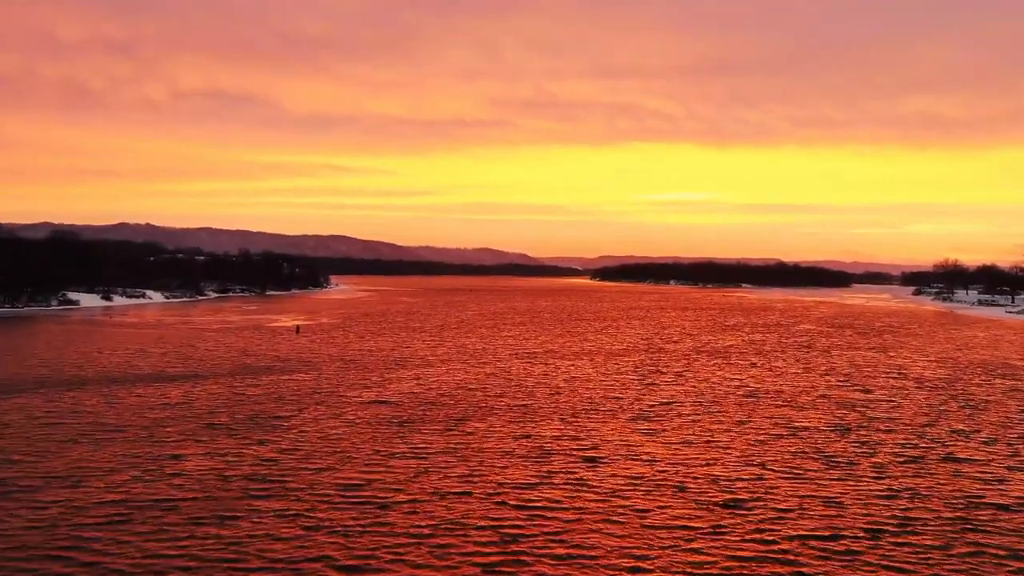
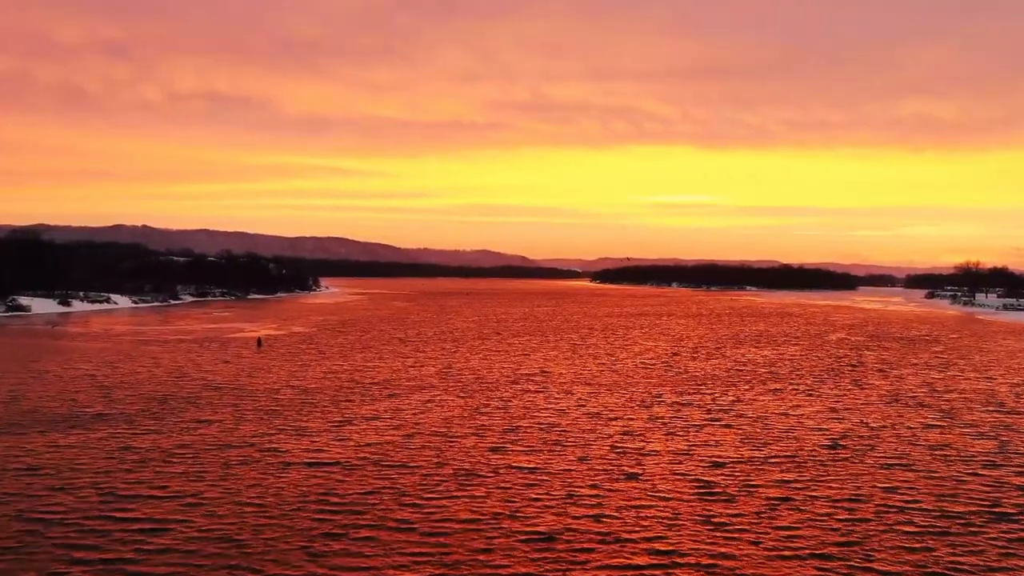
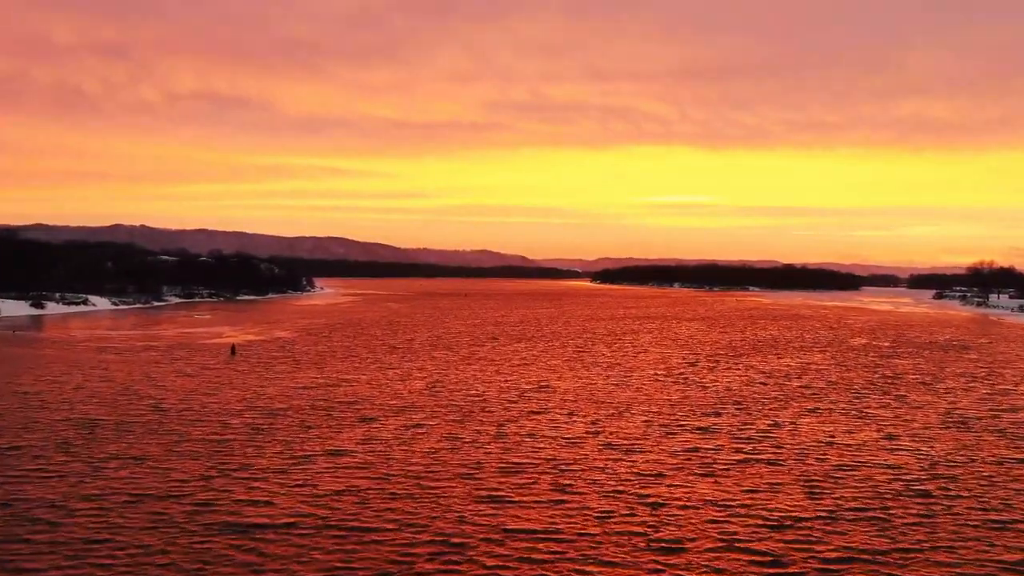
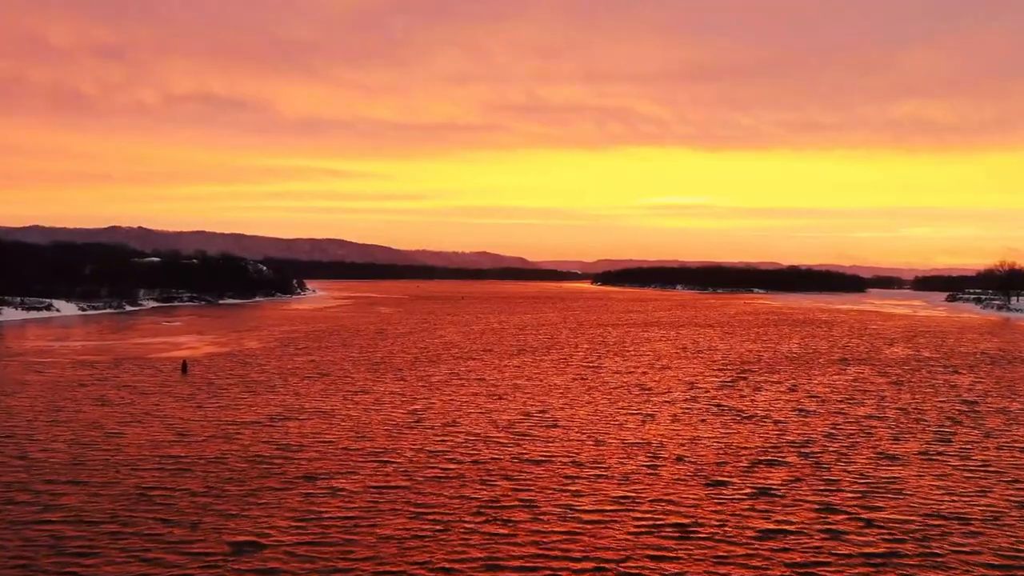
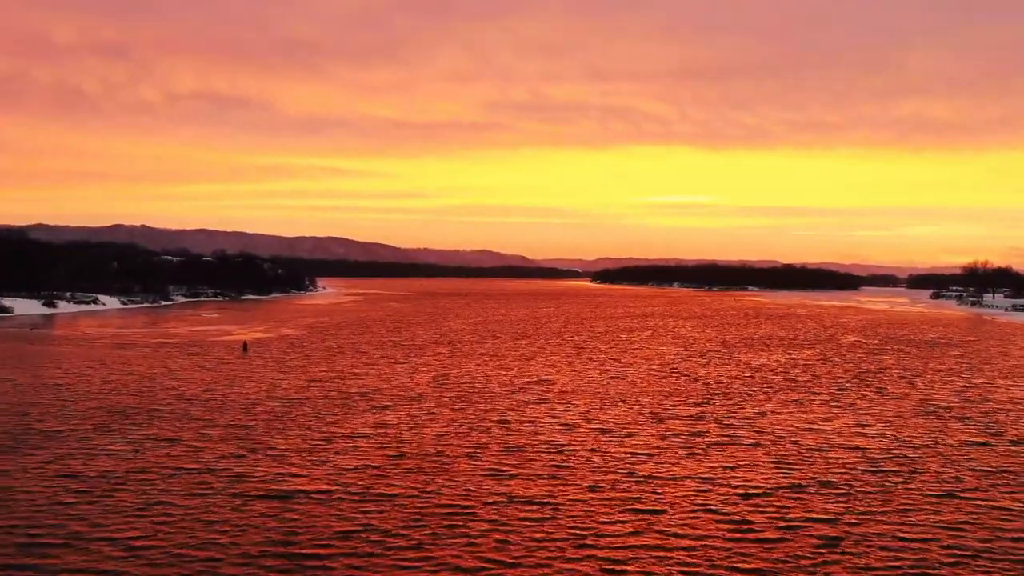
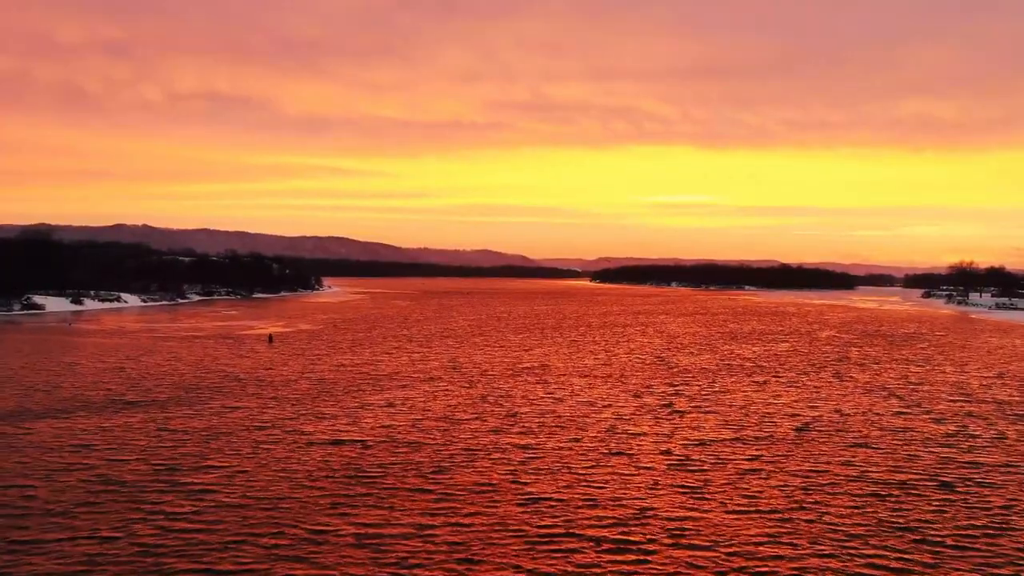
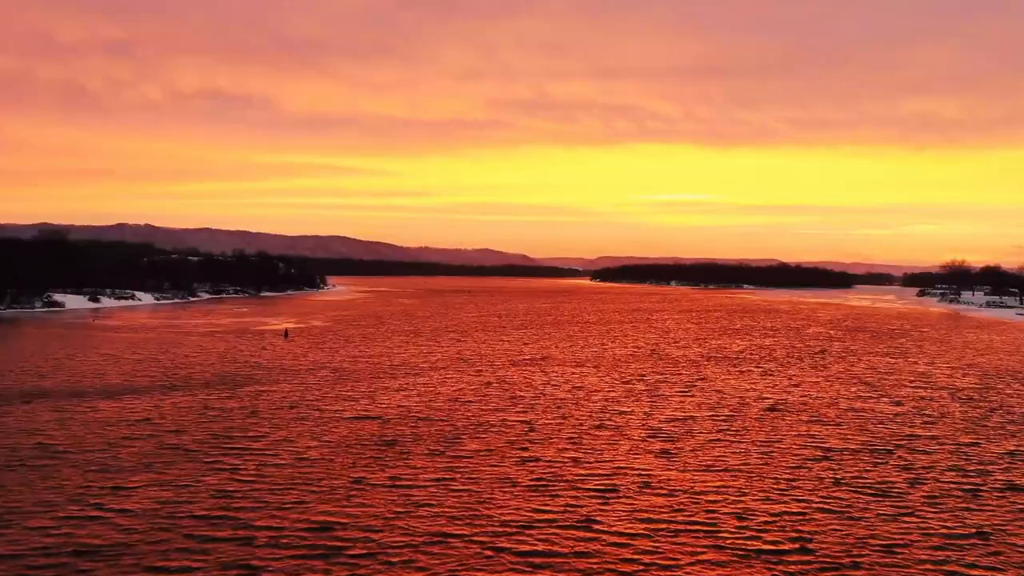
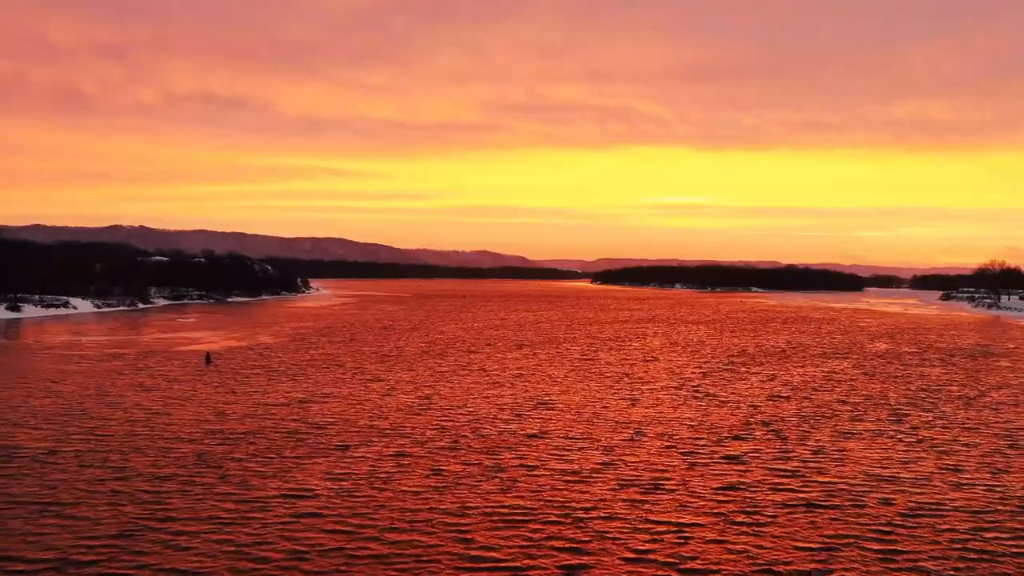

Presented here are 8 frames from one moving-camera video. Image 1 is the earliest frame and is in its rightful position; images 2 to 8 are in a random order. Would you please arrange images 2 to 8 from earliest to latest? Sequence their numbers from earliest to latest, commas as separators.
7, 6, 2, 5, 3, 8, 4
